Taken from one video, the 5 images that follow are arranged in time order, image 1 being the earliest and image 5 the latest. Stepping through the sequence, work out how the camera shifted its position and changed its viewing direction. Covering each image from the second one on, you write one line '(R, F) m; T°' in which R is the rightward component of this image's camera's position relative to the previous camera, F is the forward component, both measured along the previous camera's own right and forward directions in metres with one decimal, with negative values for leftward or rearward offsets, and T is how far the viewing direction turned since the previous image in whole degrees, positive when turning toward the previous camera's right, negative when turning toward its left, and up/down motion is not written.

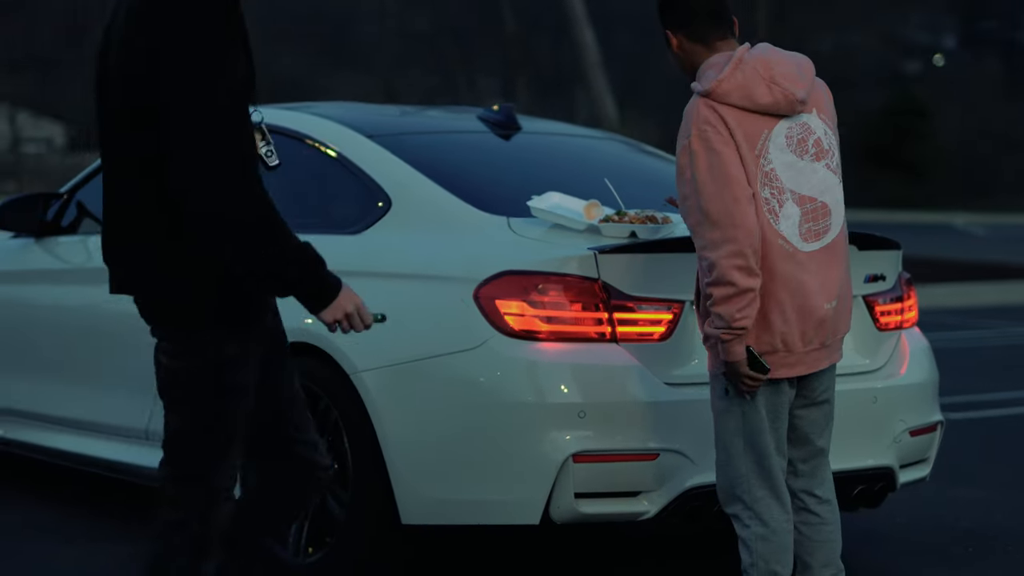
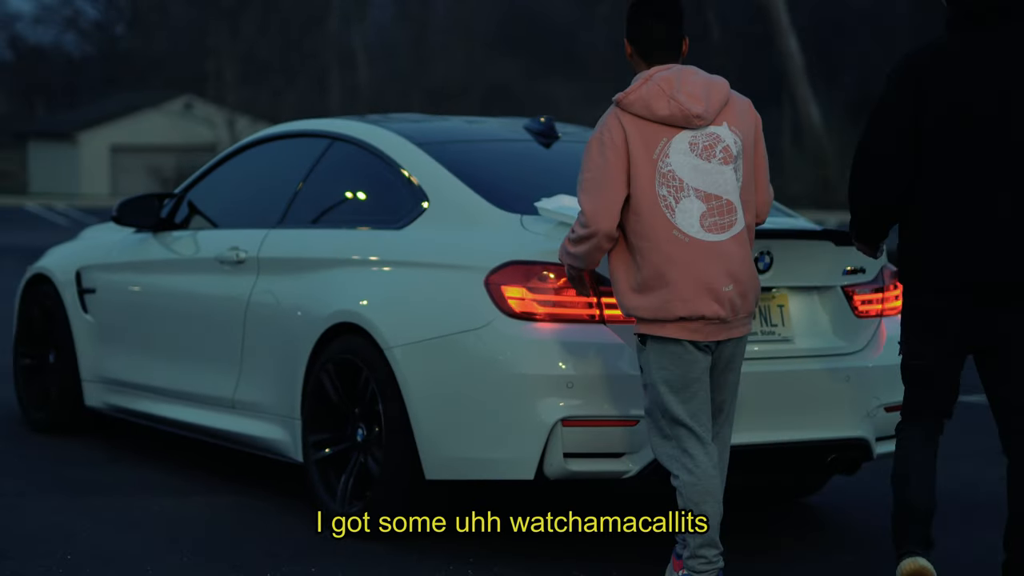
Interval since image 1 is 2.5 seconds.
(+0.5, -0.6) m; -6°
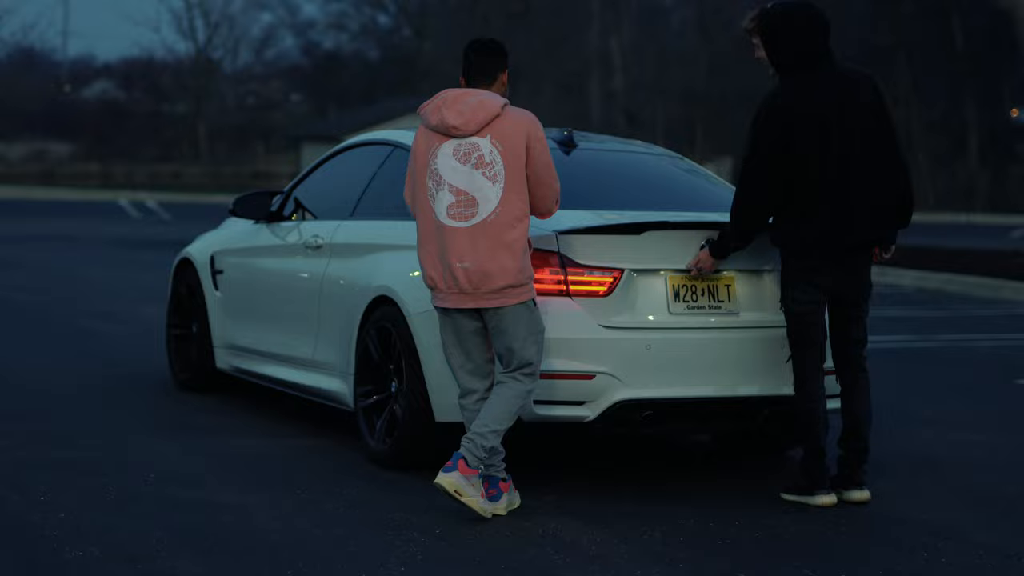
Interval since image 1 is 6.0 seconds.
(+0.8, -1.1) m; -8°
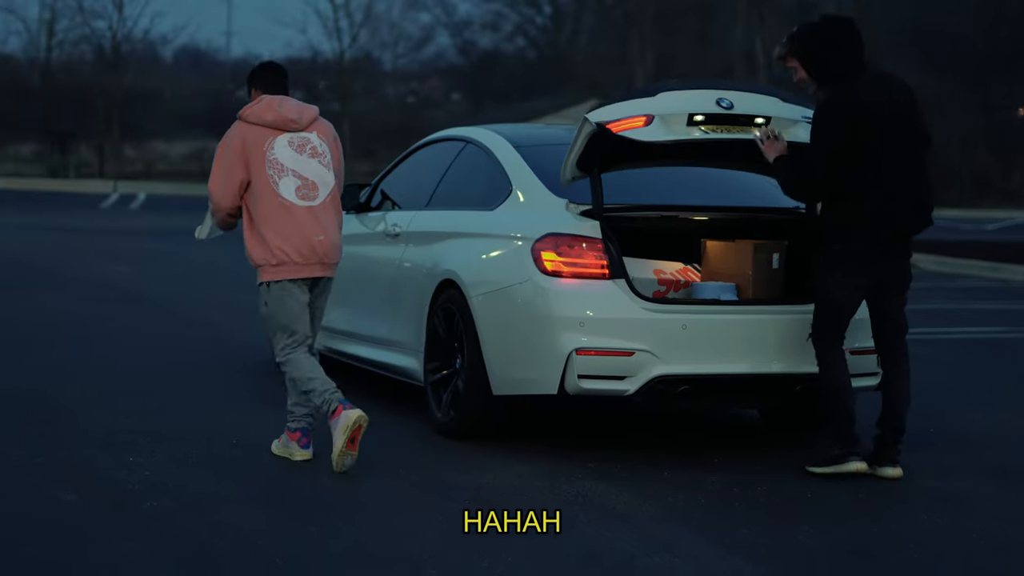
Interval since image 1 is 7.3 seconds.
(+0.3, -0.5) m; -4°
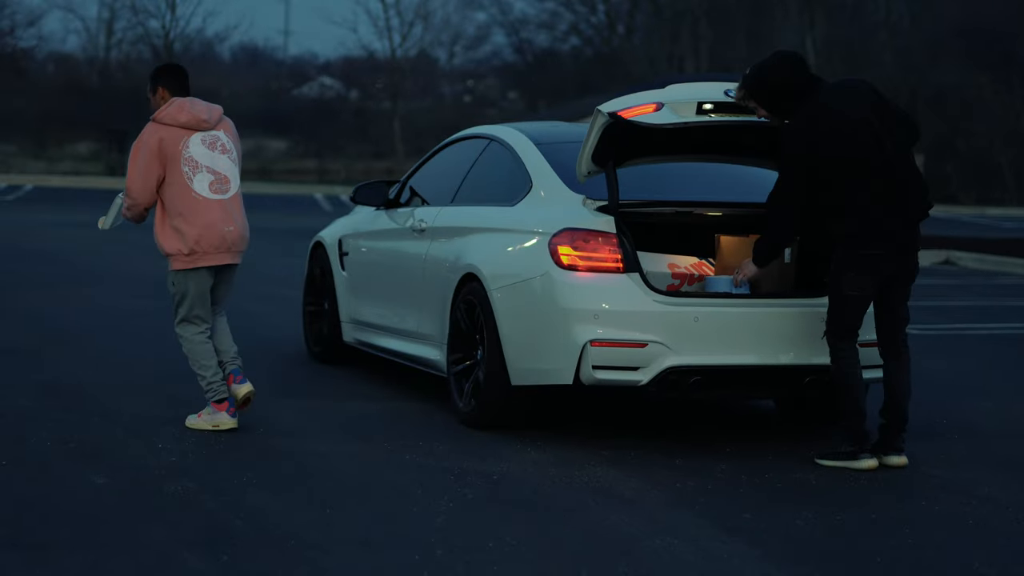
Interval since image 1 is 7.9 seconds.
(+0.1, -0.2) m; -1°
